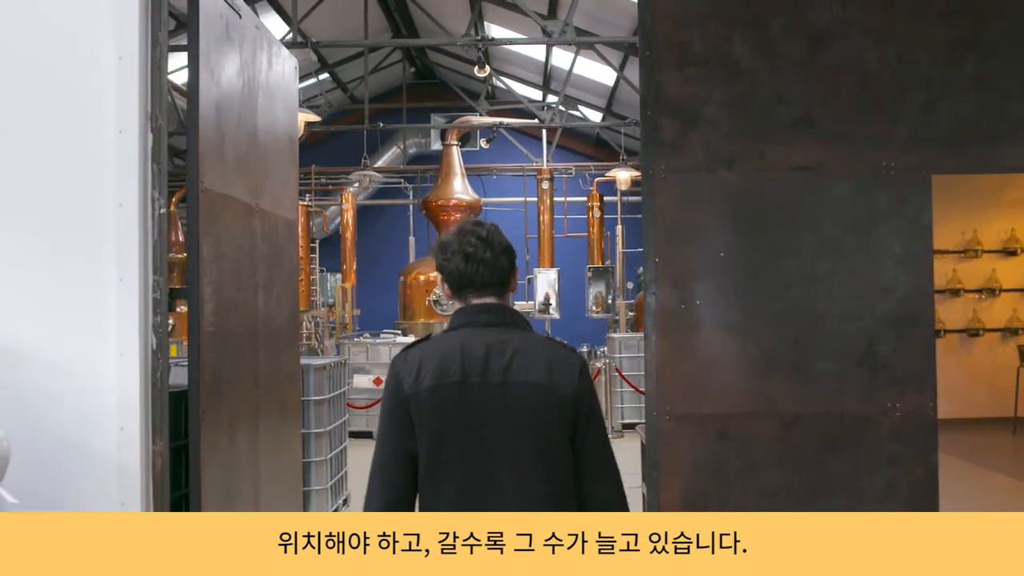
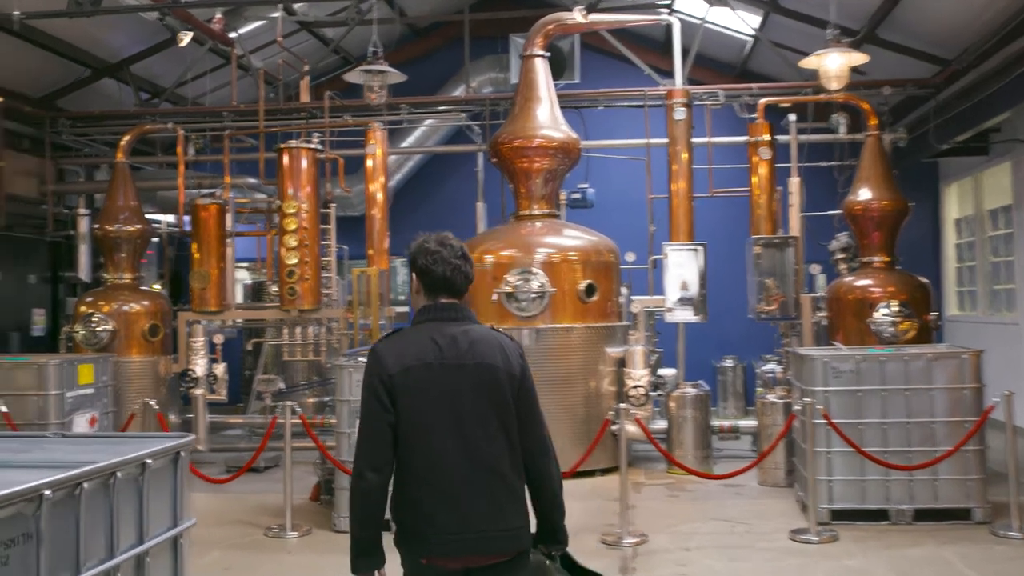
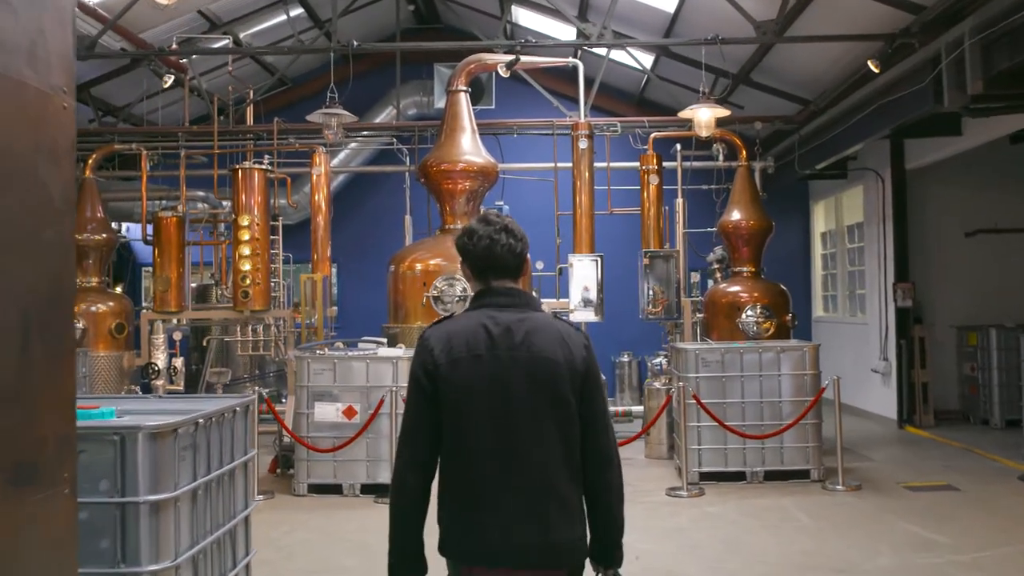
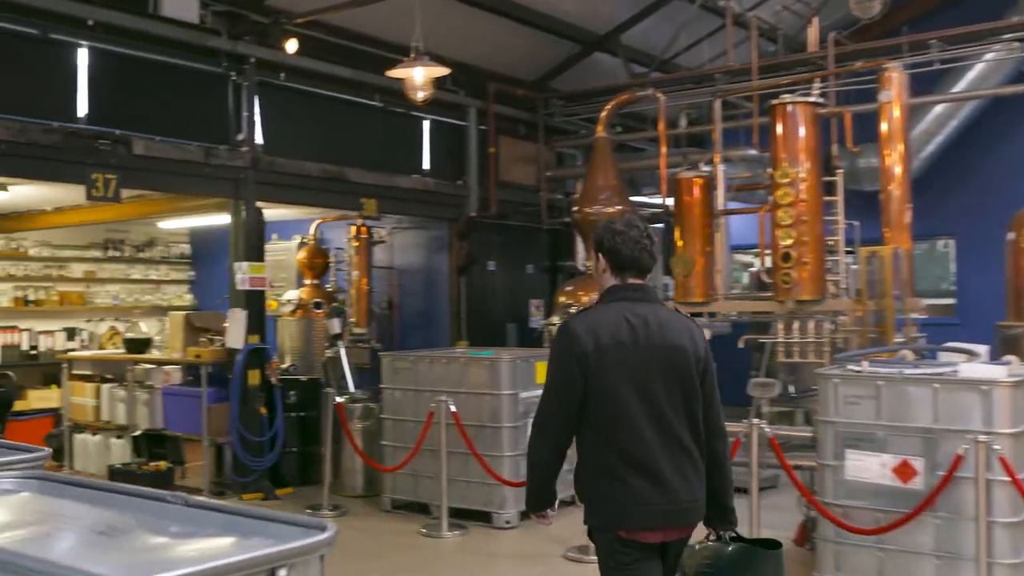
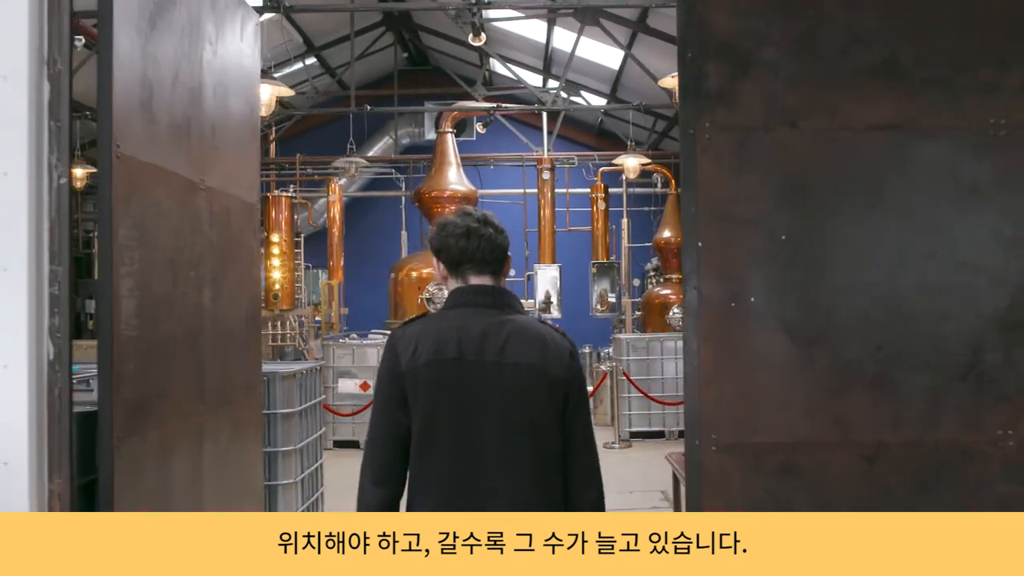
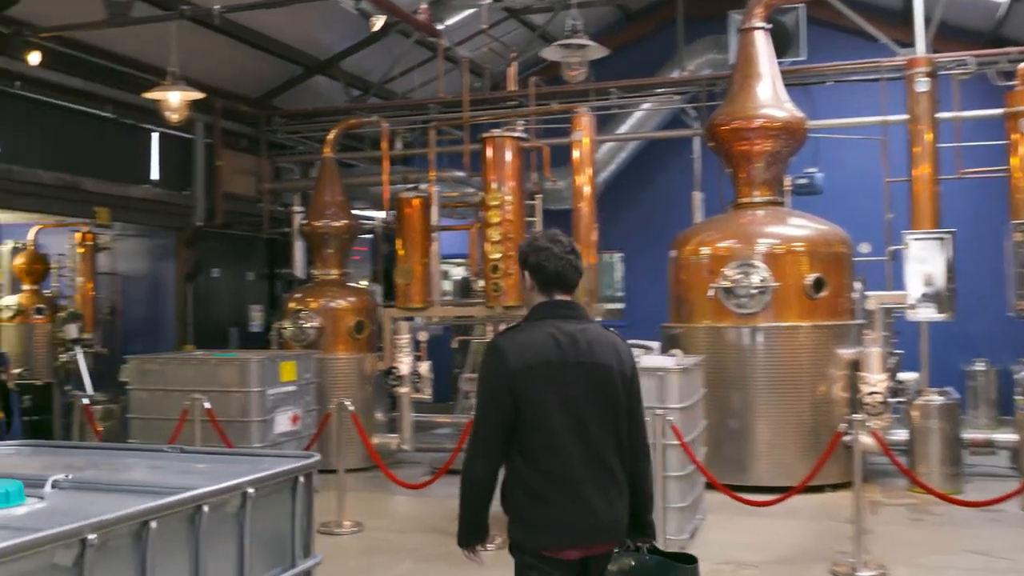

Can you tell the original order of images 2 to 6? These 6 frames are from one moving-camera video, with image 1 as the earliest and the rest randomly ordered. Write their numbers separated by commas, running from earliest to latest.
5, 3, 2, 6, 4
